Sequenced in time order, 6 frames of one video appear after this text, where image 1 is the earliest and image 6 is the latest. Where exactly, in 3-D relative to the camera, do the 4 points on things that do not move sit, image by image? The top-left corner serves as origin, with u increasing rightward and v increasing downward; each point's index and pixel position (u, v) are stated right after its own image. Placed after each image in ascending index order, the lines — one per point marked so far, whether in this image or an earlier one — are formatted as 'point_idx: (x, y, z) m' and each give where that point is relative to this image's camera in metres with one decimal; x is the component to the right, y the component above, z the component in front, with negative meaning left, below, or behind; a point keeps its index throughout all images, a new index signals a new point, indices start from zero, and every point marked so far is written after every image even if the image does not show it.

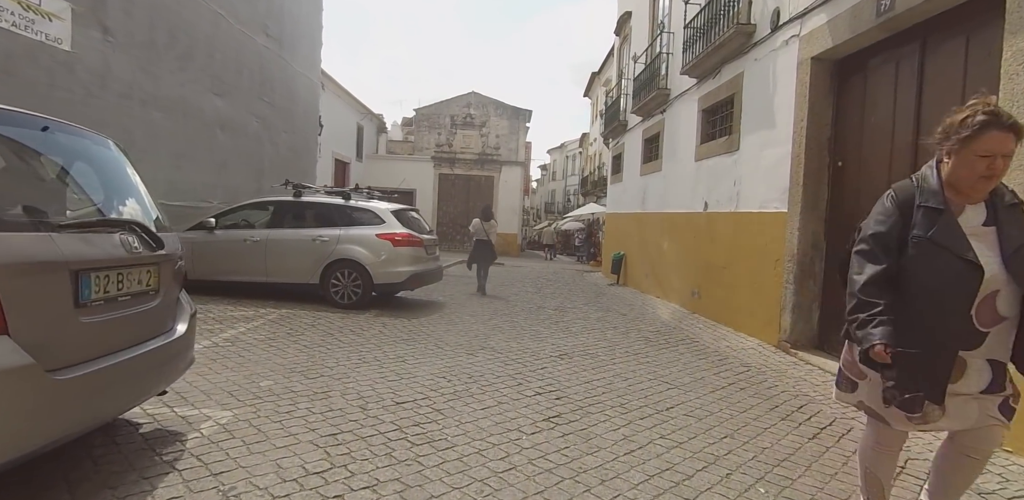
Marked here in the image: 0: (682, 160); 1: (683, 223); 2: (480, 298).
0: (+3.1, +1.6, +10.7) m
1: (+3.0, +0.5, +10.4) m
2: (-0.6, -0.8, +10.2) m
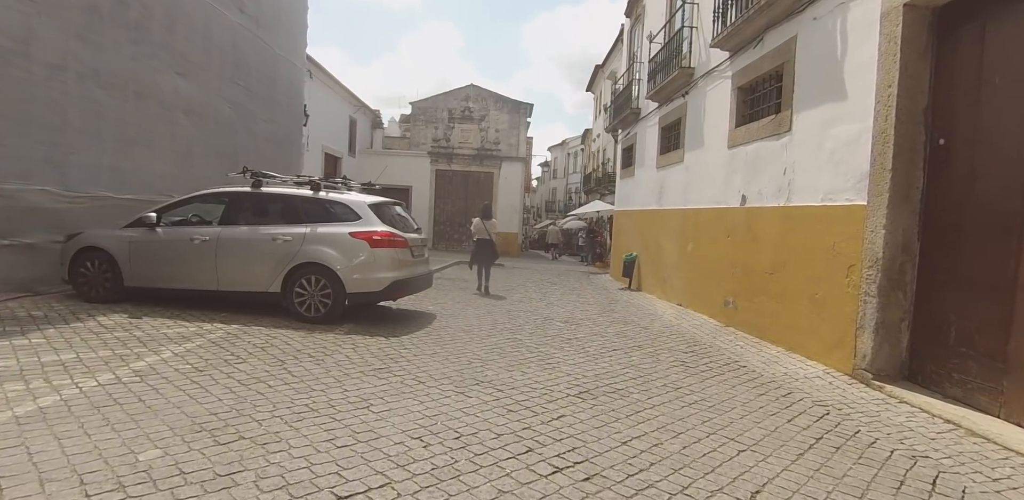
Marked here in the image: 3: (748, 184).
0: (+3.1, +1.6, +9.2) m
1: (+3.0, +0.4, +8.9) m
2: (-0.5, -0.9, +8.8) m
3: (+3.1, +0.9, +7.8) m
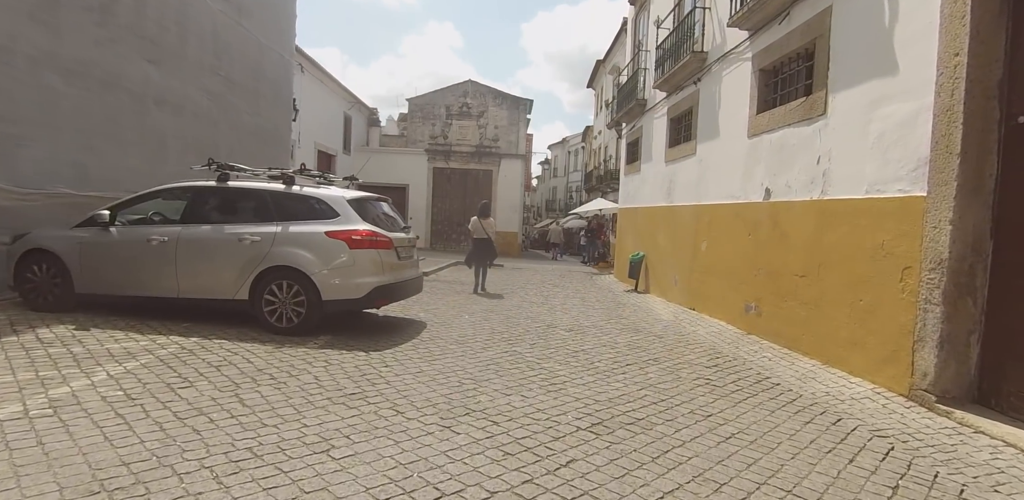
0: (+3.1, +1.6, +8.4) m
1: (+3.0, +0.5, +8.2) m
2: (-0.5, -0.9, +8.0) m
3: (+3.1, +0.9, +7.0) m
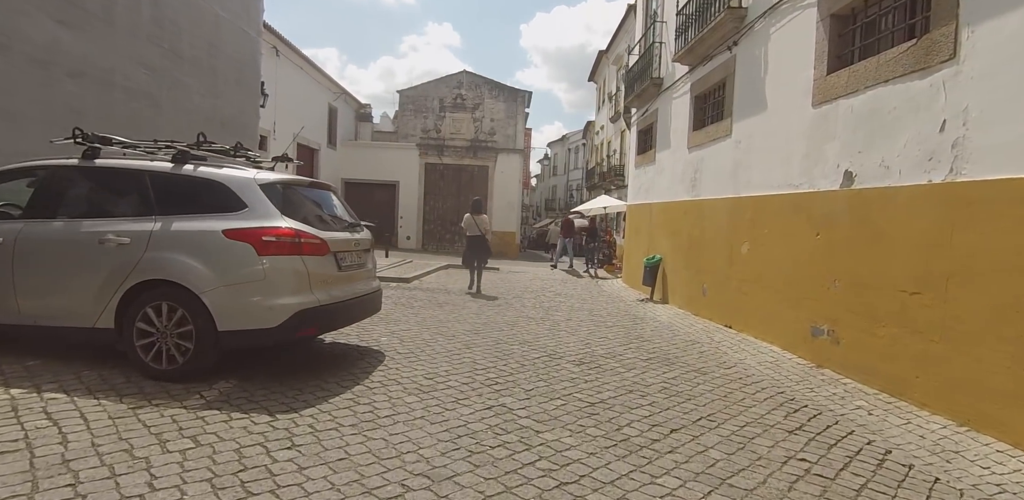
0: (+3.0, +1.6, +6.6) m
1: (+2.9, +0.4, +6.3) m
2: (-0.6, -0.9, +6.1) m
3: (+3.0, +0.8, +5.1) m
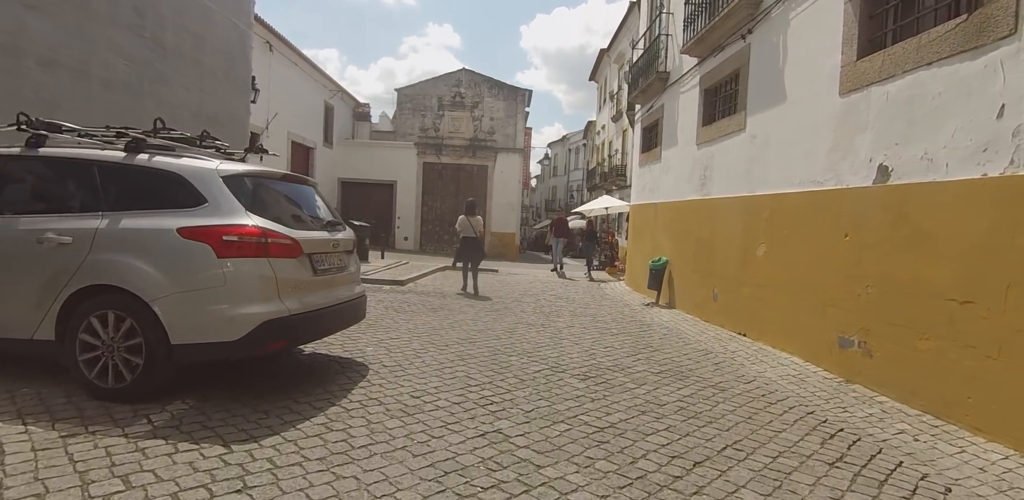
0: (+3.0, +1.6, +6.1) m
1: (+2.9, +0.4, +5.8) m
2: (-0.7, -0.9, +5.6) m
3: (+3.0, +0.8, +4.6) m
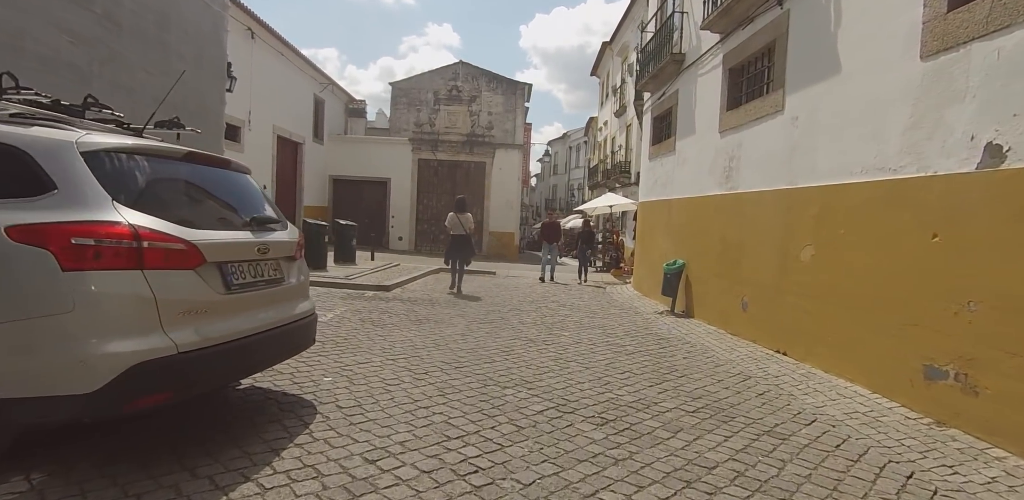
0: (+3.0, +1.5, +5.0) m
1: (+2.9, +0.4, +4.7) m
2: (-0.7, -1.0, +4.5) m
3: (+3.0, +0.8, +3.5) m
